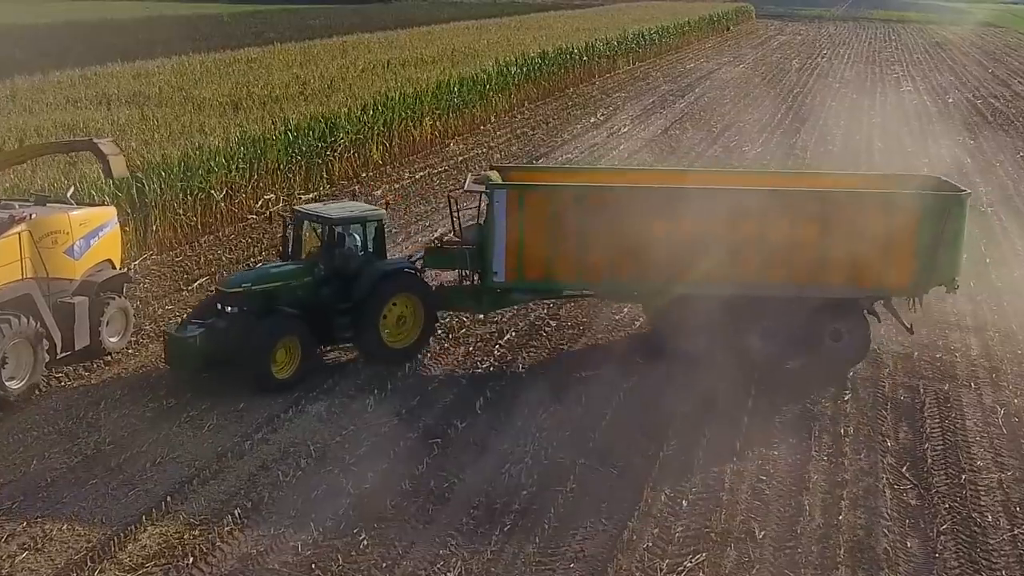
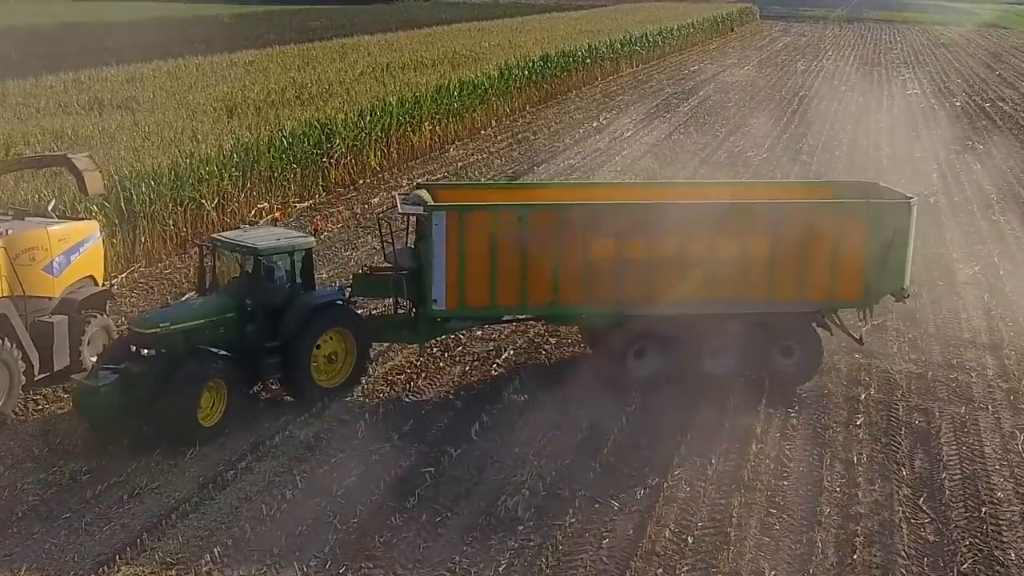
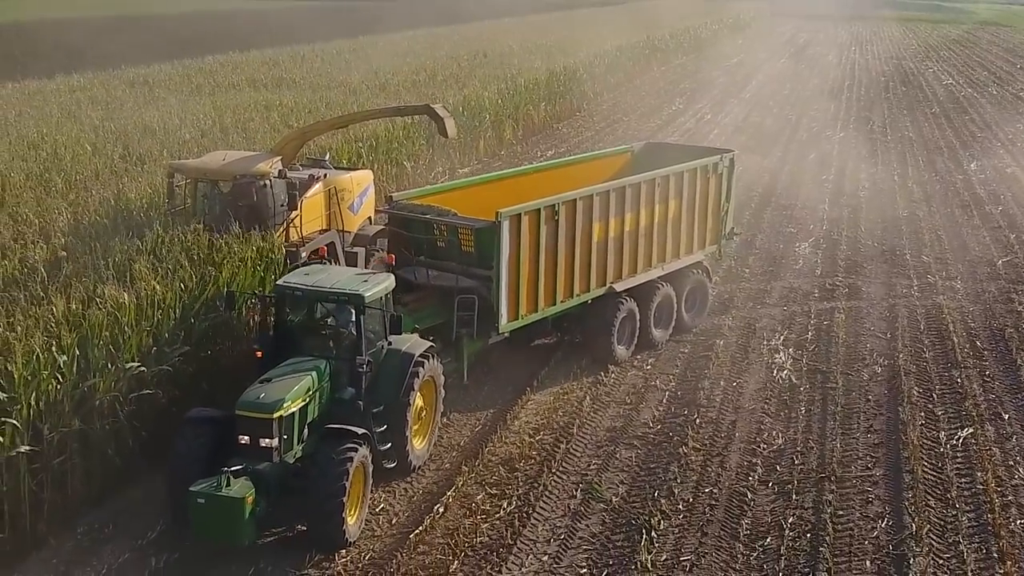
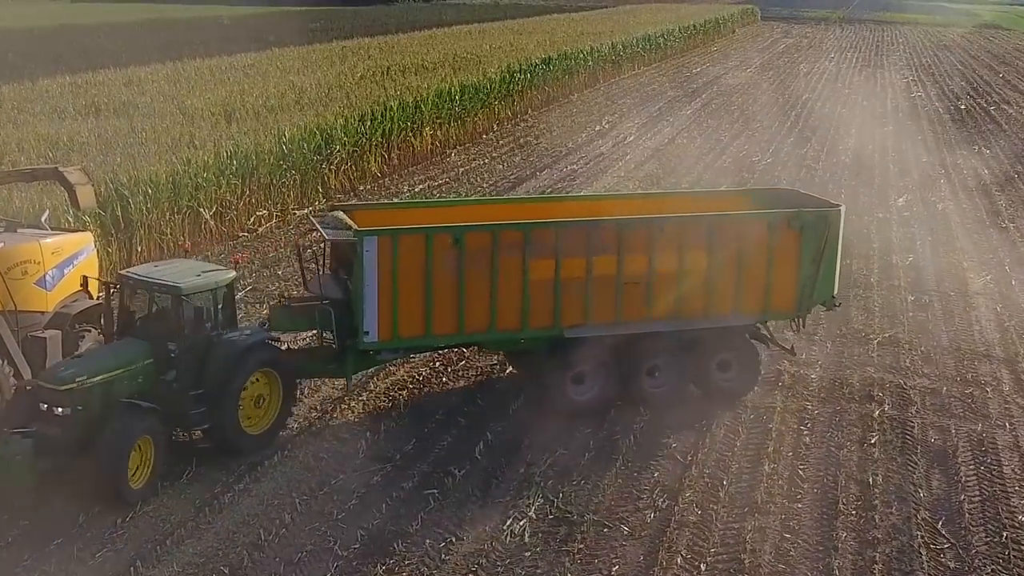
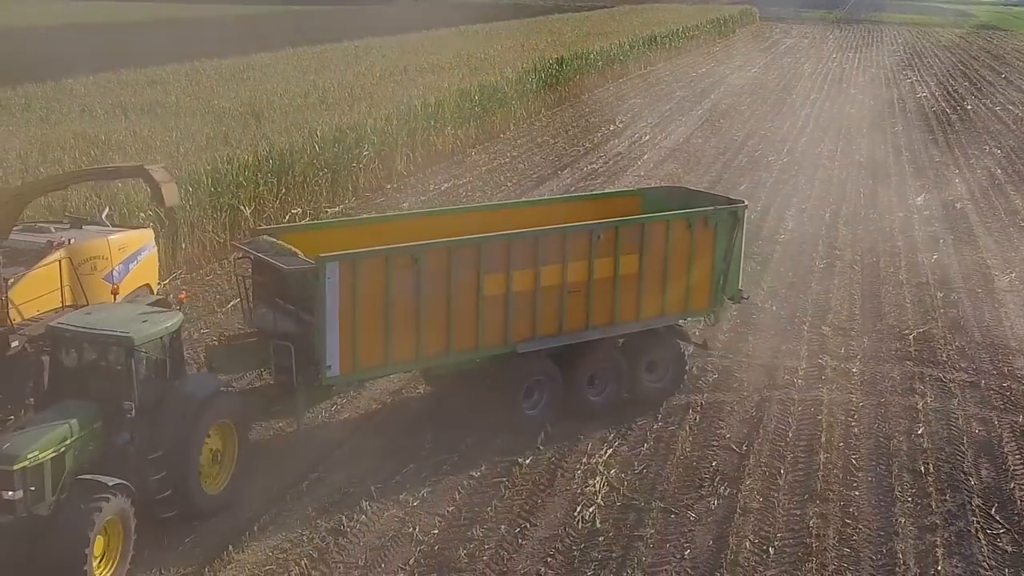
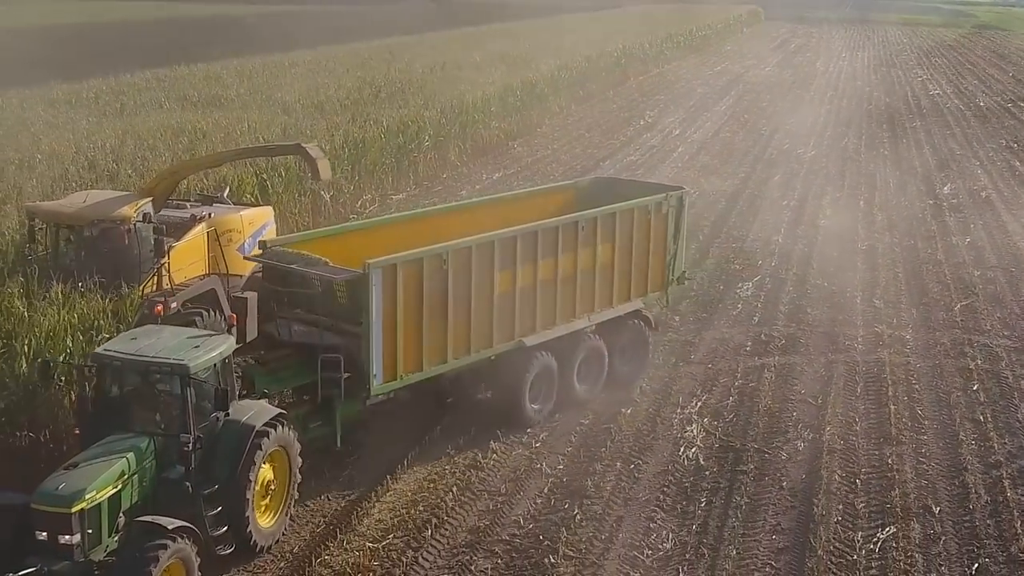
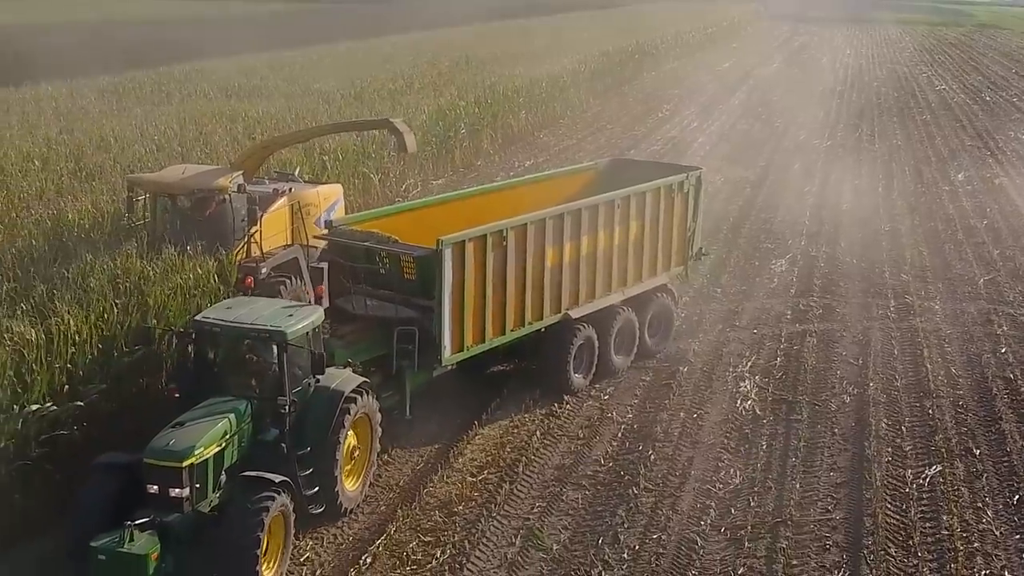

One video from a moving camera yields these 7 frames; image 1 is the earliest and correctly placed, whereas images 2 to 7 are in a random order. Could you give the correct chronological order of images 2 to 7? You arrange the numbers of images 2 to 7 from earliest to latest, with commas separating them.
2, 4, 5, 6, 7, 3
